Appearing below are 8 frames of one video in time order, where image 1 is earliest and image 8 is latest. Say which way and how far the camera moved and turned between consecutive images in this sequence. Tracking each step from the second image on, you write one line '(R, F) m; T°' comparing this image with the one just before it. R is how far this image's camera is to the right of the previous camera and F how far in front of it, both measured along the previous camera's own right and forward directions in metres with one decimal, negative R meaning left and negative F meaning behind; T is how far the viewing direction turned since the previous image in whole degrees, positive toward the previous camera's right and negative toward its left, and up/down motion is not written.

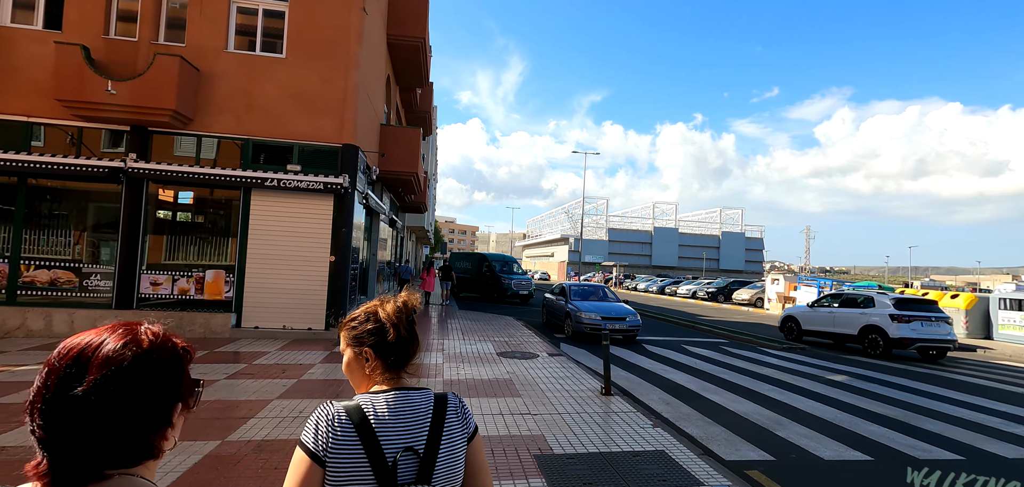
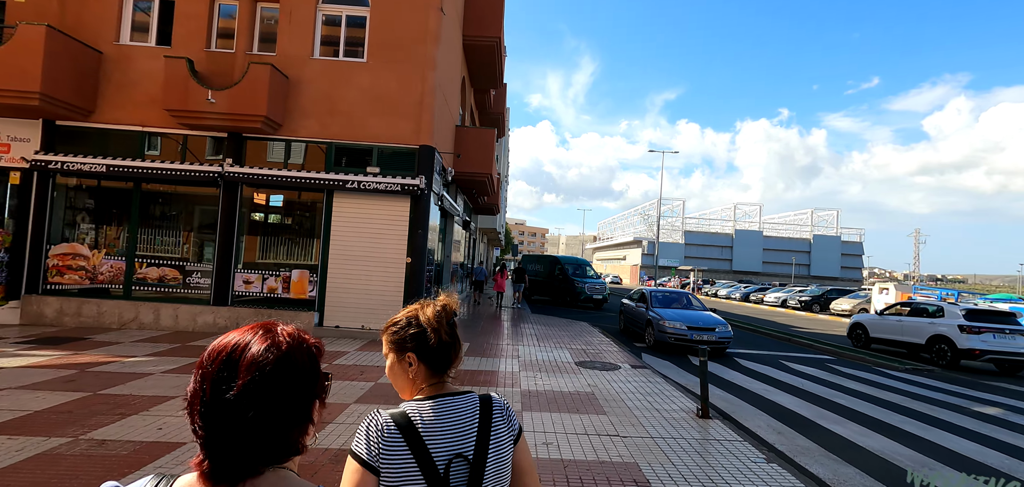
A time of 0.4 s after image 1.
(-0.1, +0.3) m; -8°
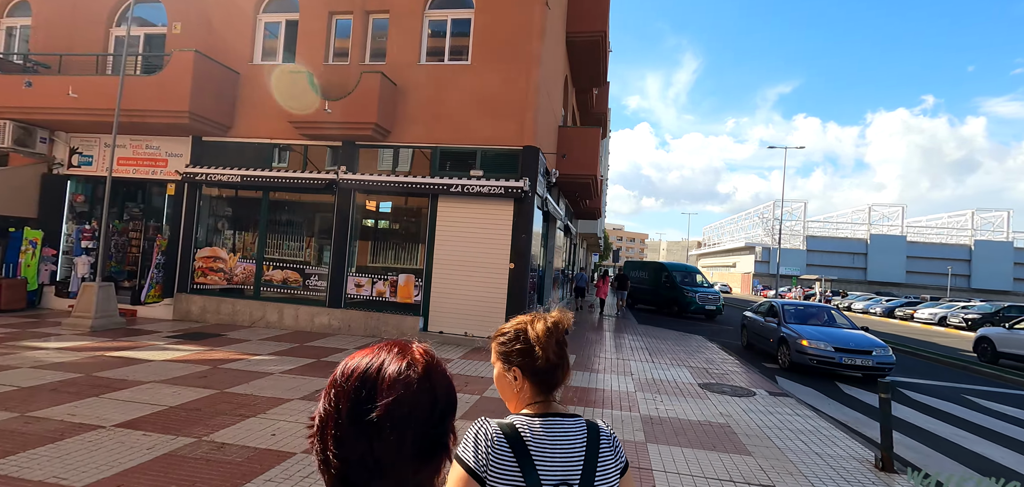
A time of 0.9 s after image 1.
(-0.2, +0.5) m; -11°
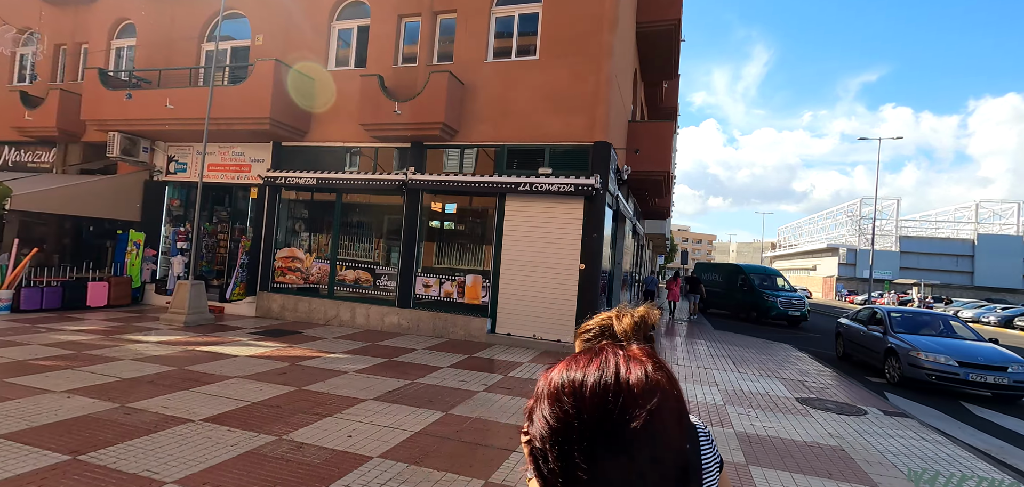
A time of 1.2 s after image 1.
(-0.2, +0.2) m; -7°
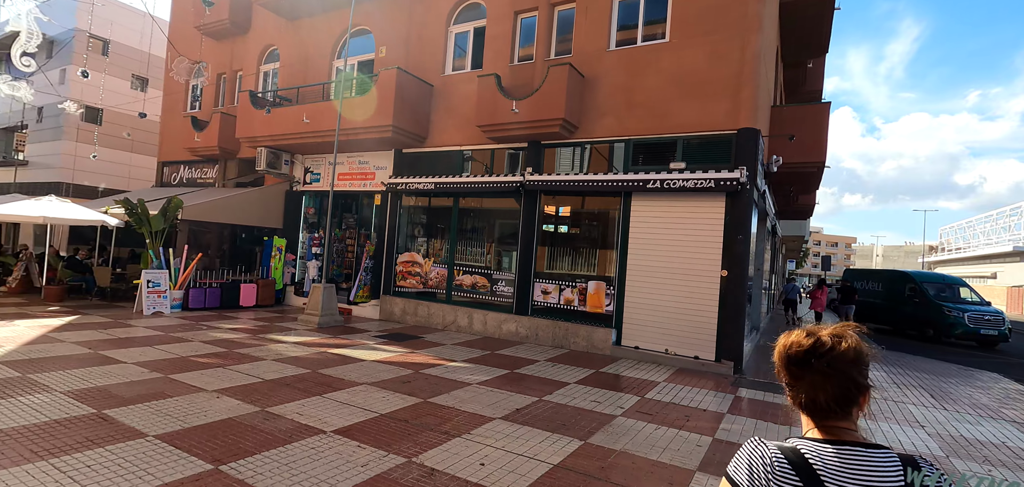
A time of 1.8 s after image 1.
(-0.3, +0.6) m; -12°
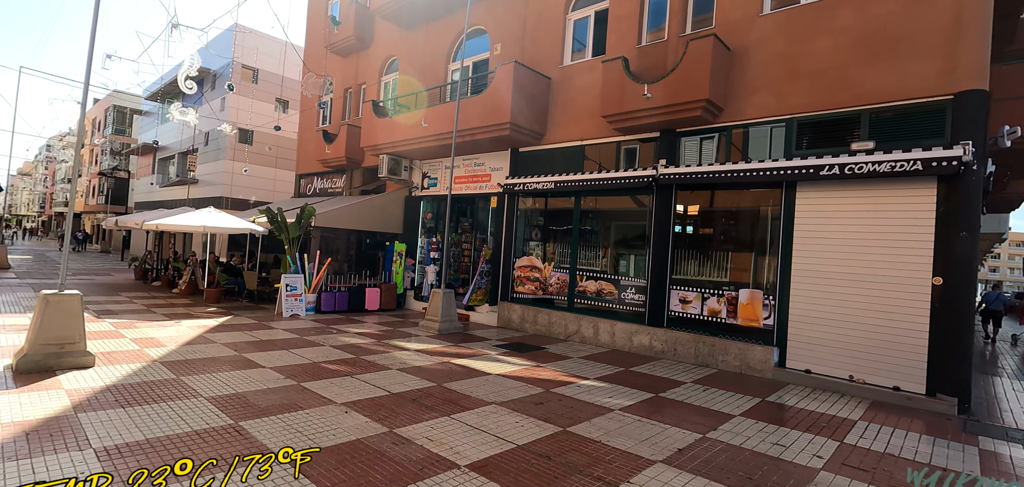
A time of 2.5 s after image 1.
(-0.4, +0.8) m; -12°
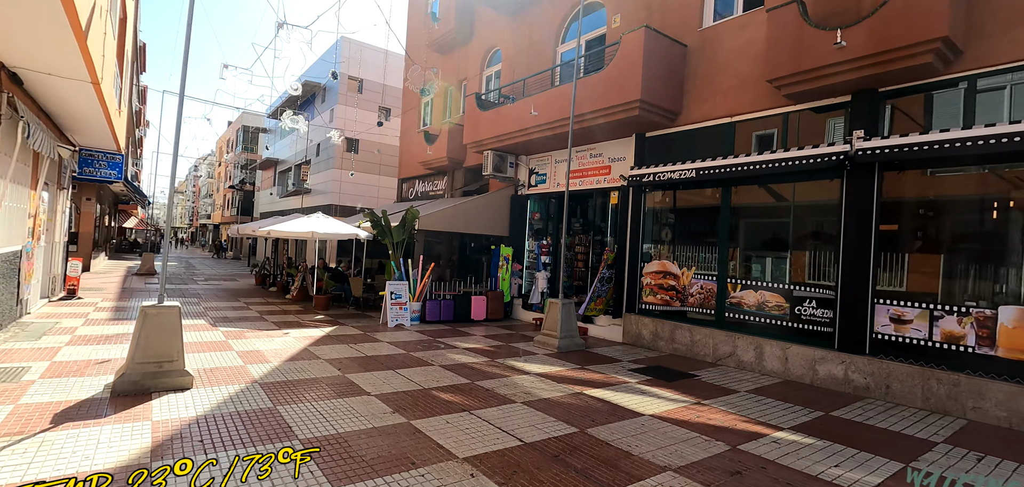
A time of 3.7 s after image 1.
(-0.7, +1.5) m; -11°
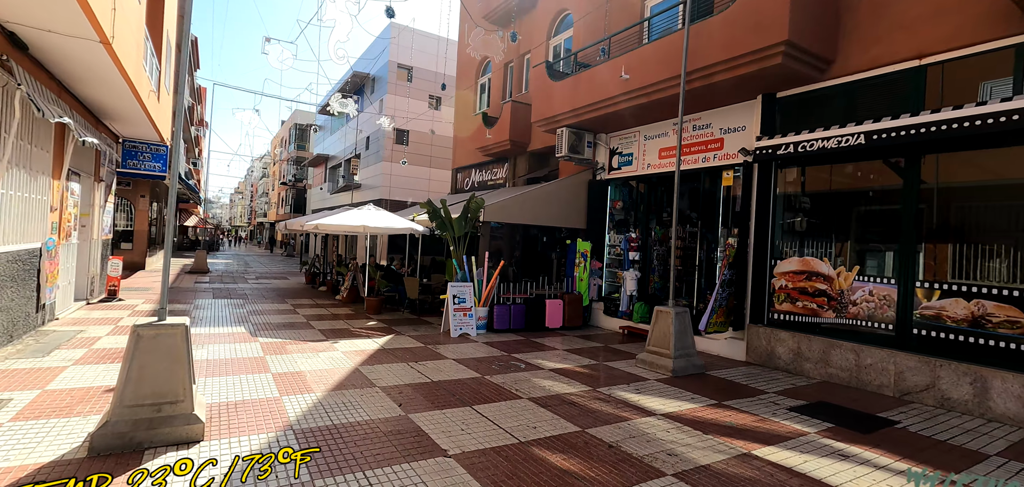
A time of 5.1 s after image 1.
(-0.8, +1.9) m; -5°
